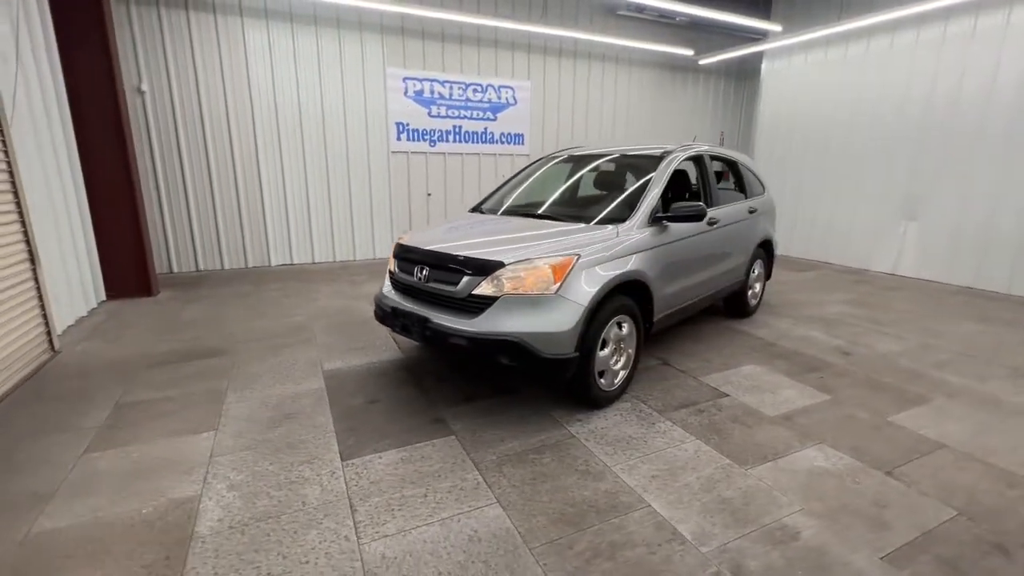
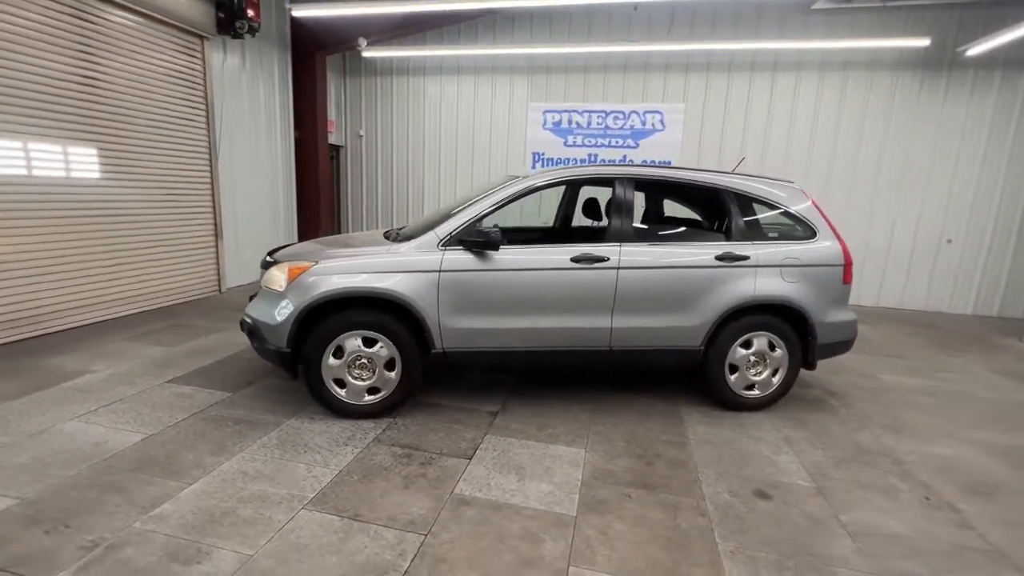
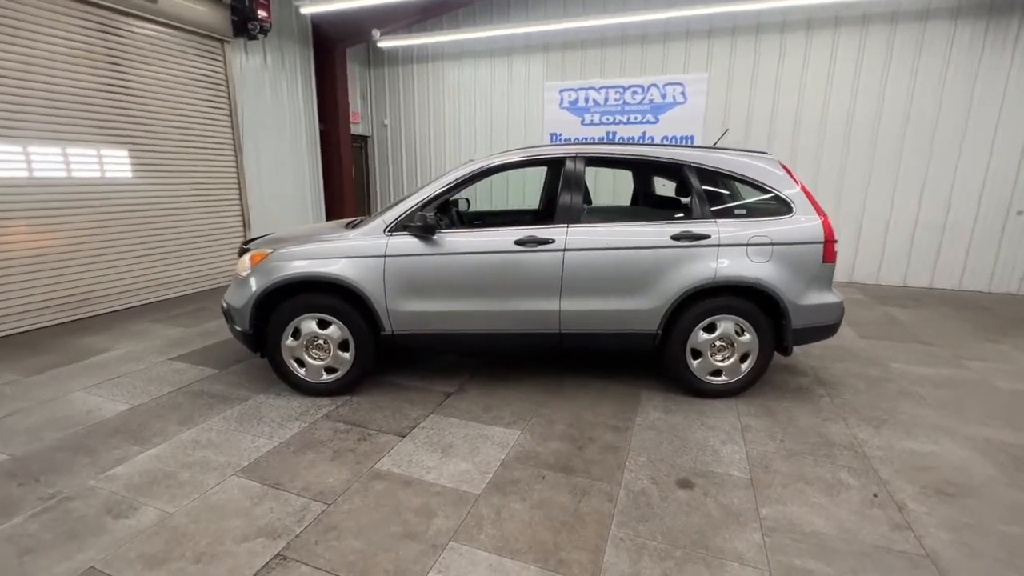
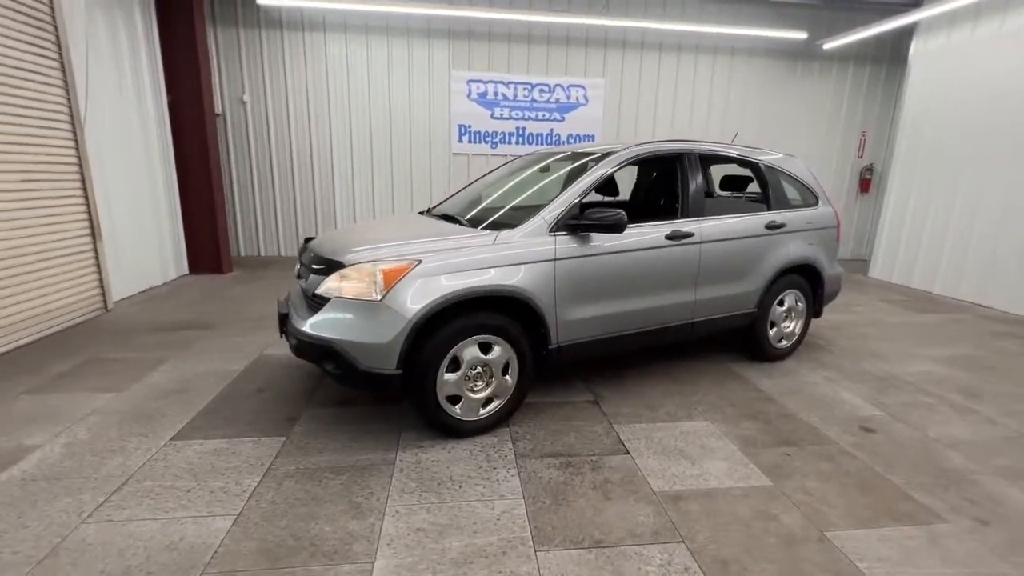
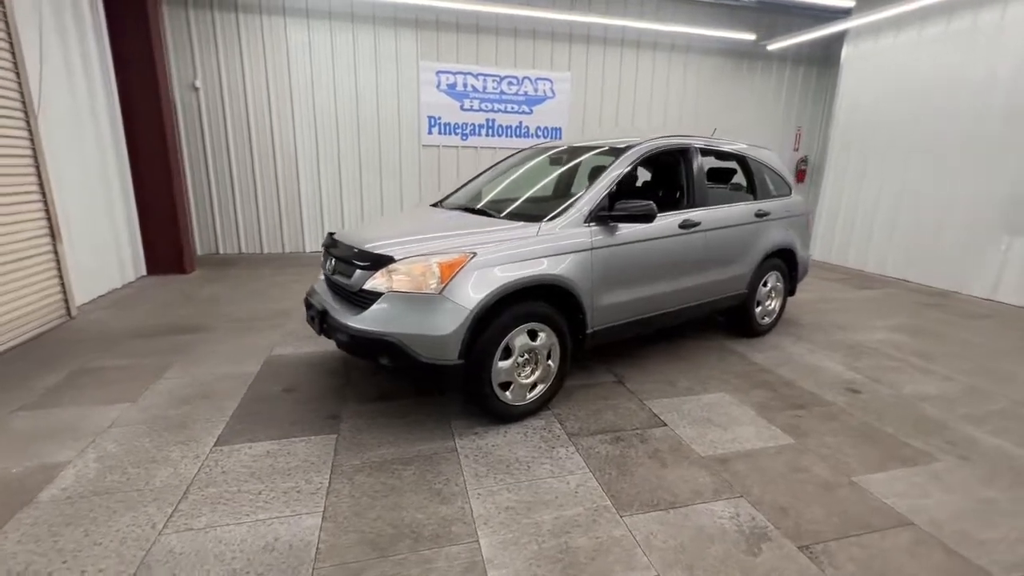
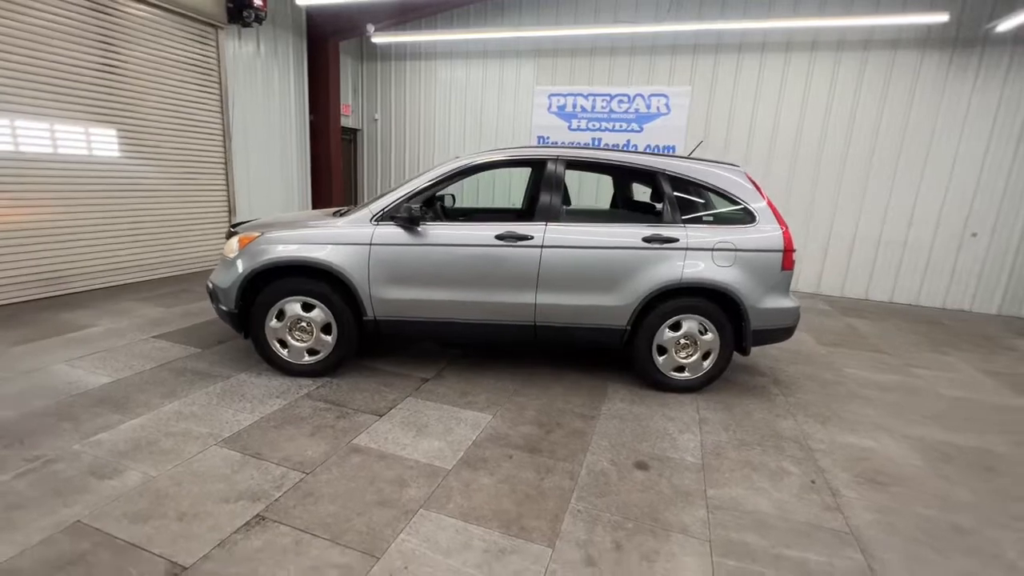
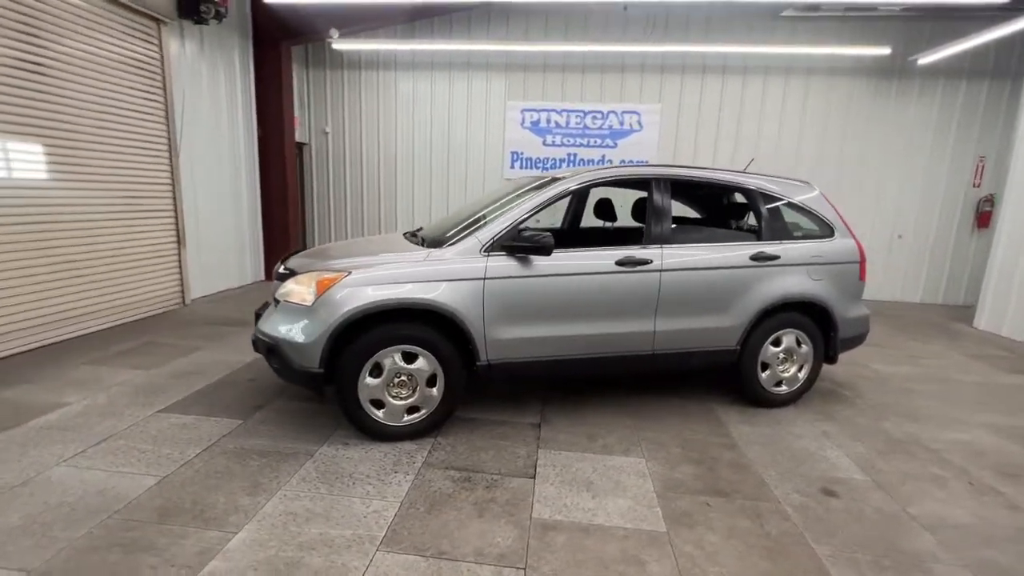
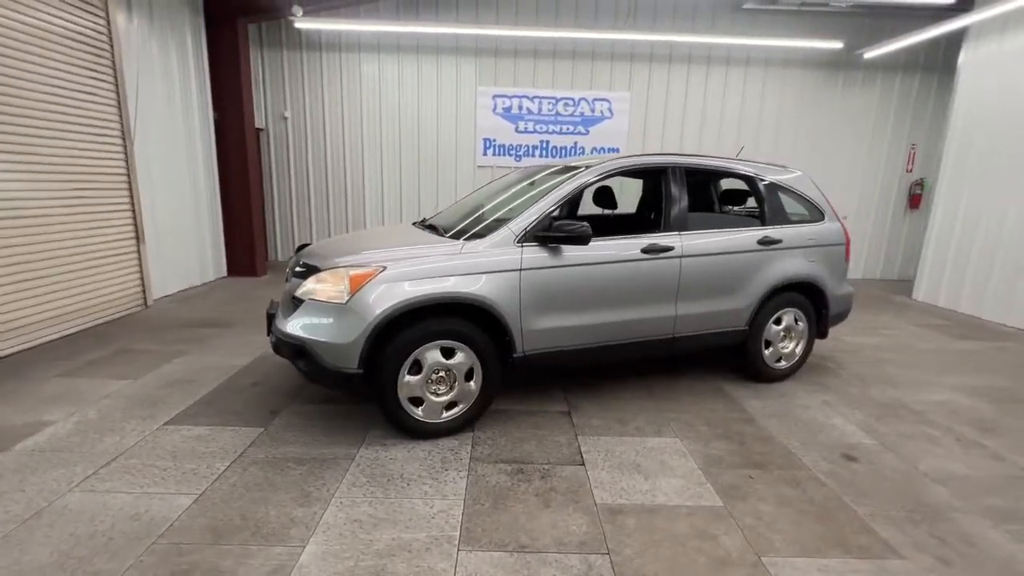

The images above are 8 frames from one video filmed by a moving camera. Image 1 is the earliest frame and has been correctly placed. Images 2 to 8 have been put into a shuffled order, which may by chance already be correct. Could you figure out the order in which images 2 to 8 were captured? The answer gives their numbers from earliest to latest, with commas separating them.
5, 4, 8, 7, 2, 6, 3
